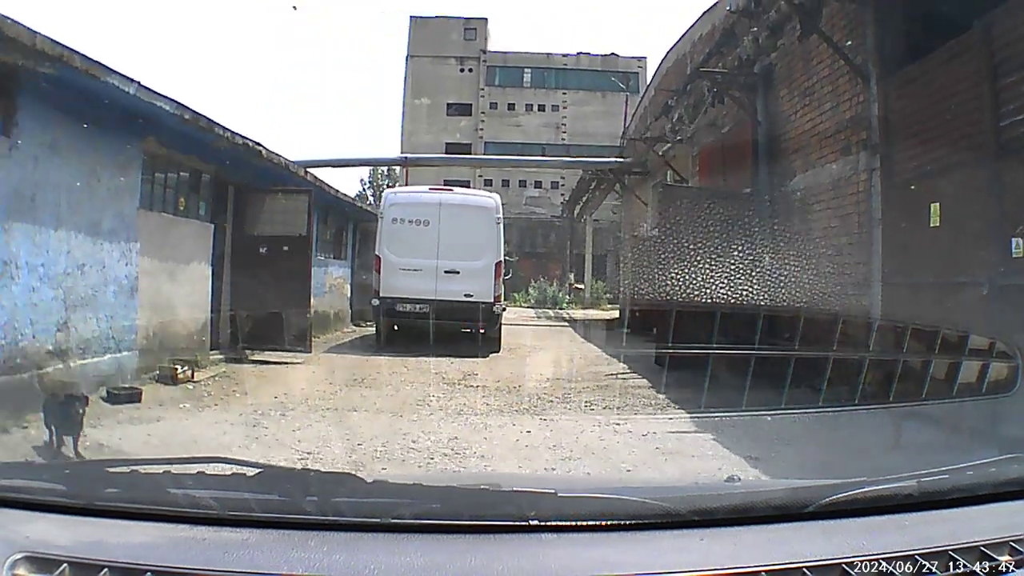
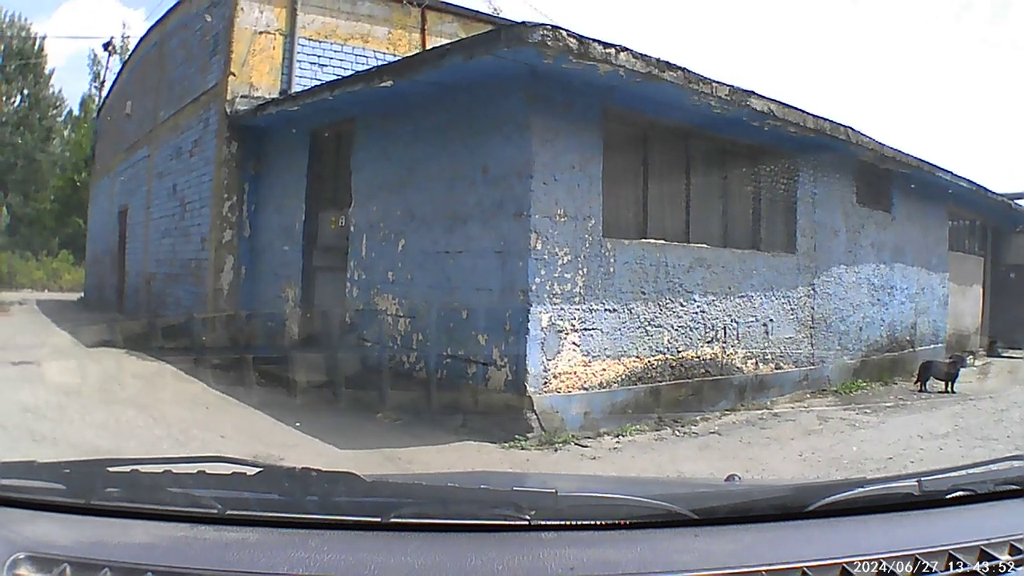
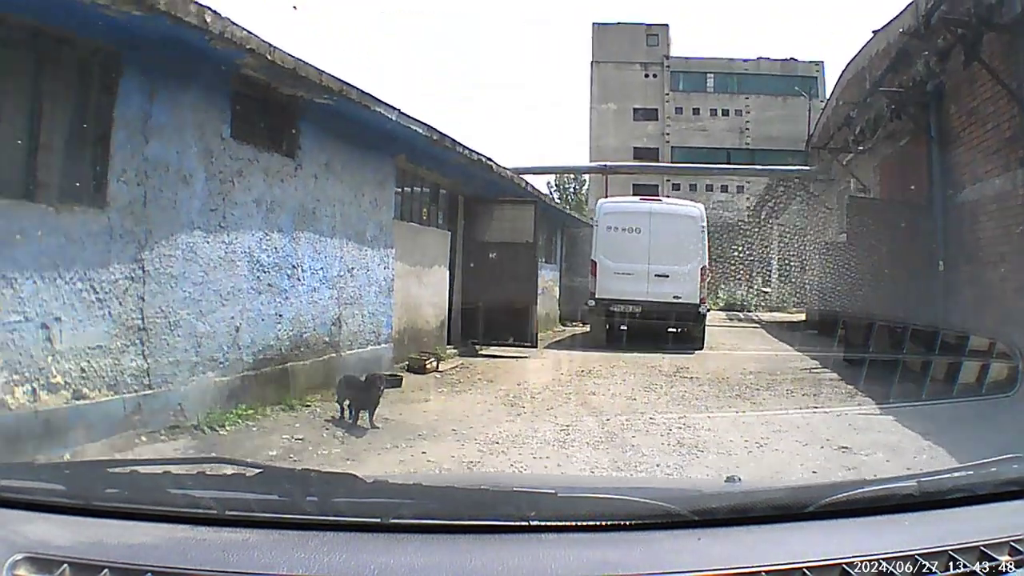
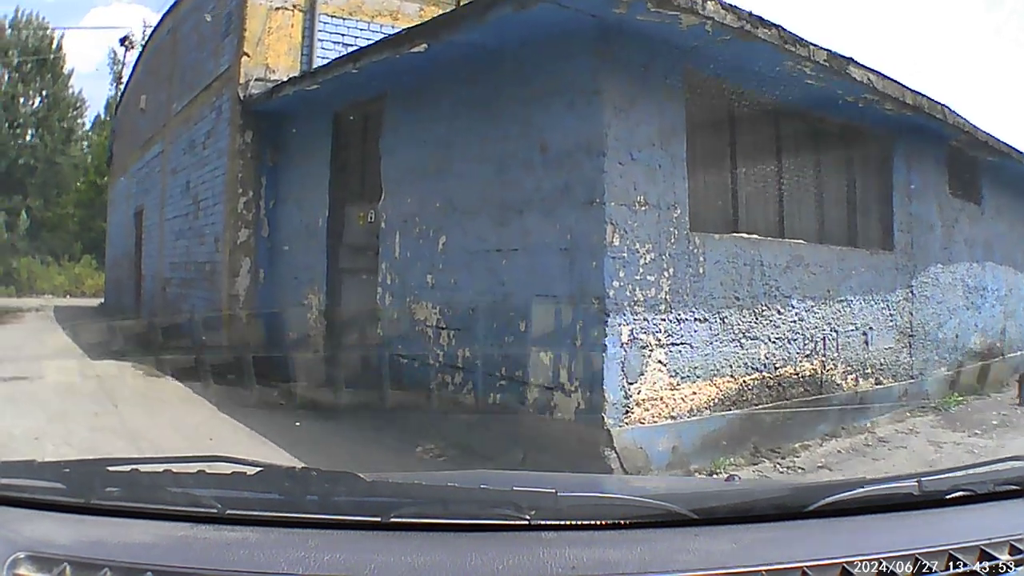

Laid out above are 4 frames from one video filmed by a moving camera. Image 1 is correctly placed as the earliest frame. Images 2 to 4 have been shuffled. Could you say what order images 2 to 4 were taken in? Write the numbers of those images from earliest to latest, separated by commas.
3, 2, 4
